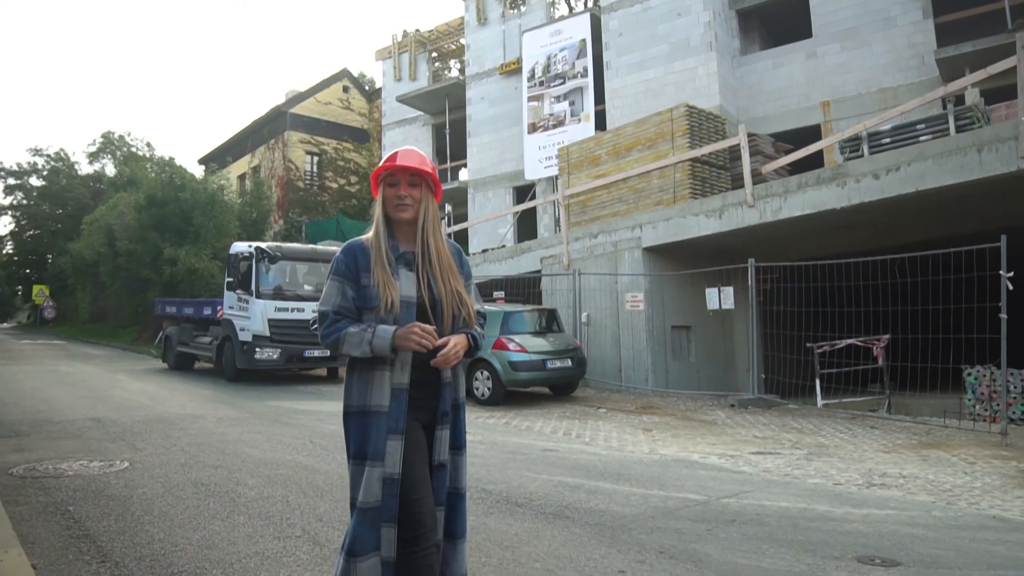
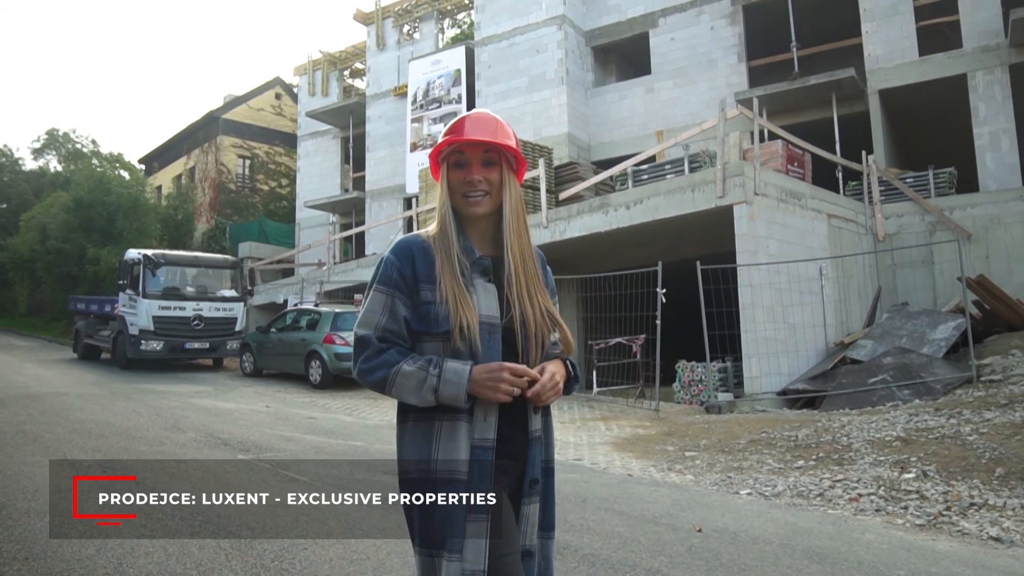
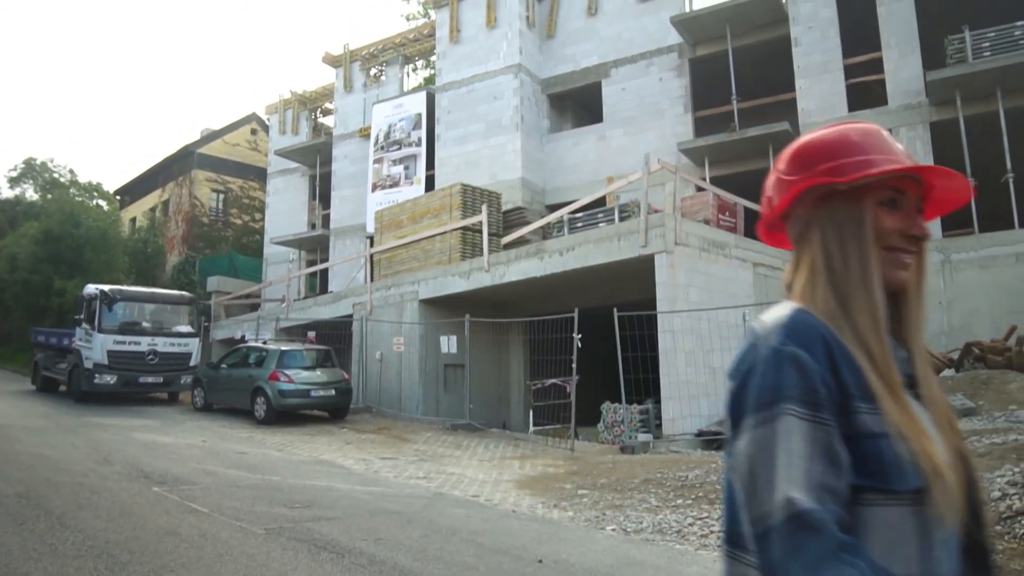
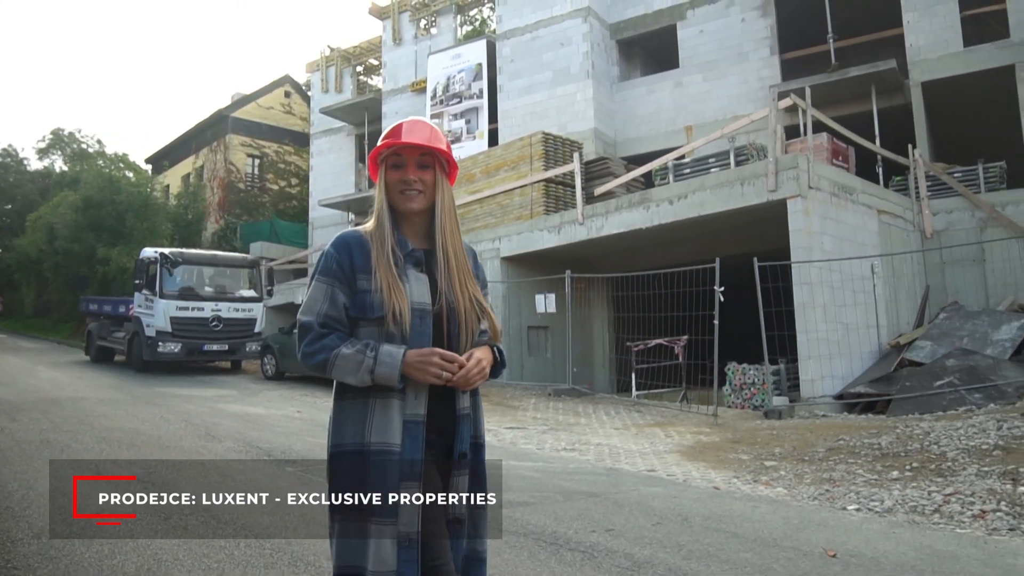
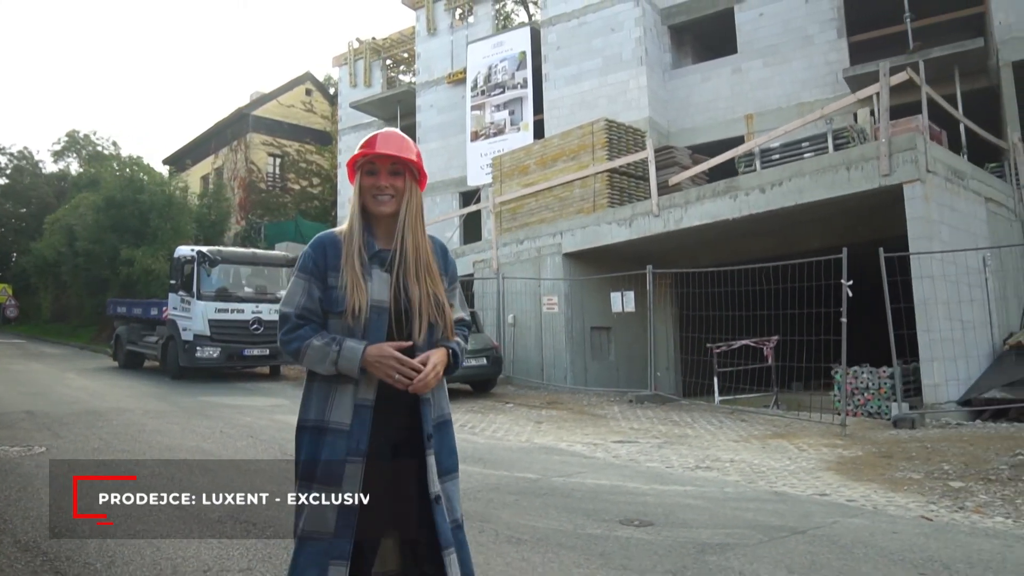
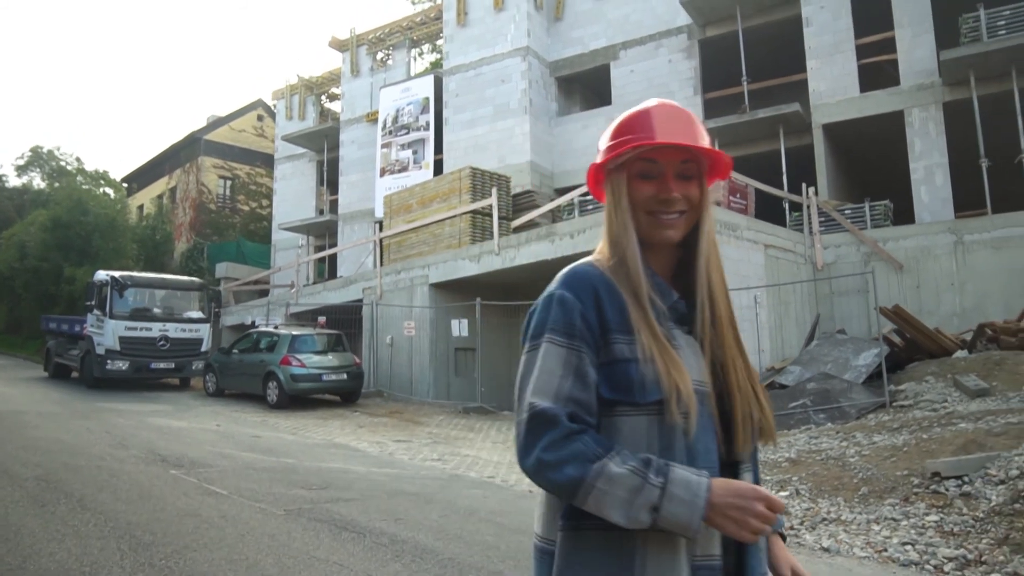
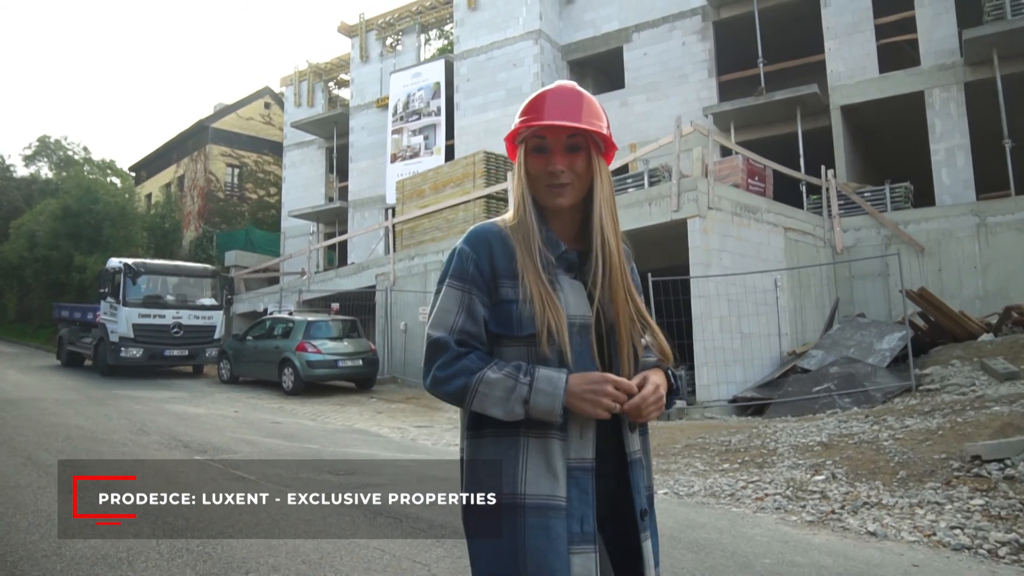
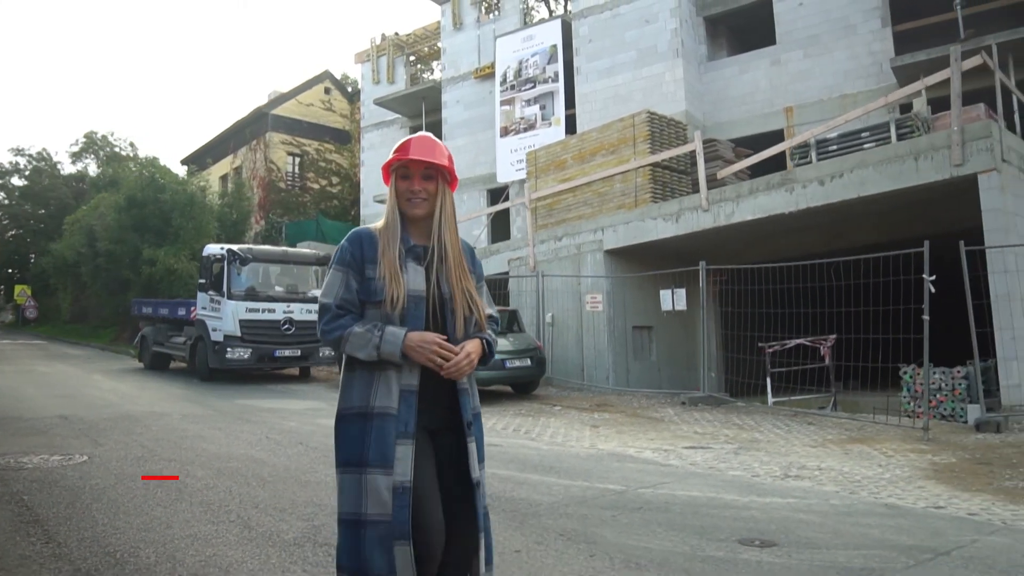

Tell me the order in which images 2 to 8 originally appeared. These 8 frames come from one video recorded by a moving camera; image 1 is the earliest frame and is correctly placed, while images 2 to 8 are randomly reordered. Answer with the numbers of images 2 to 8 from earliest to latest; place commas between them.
8, 5, 4, 2, 7, 6, 3
